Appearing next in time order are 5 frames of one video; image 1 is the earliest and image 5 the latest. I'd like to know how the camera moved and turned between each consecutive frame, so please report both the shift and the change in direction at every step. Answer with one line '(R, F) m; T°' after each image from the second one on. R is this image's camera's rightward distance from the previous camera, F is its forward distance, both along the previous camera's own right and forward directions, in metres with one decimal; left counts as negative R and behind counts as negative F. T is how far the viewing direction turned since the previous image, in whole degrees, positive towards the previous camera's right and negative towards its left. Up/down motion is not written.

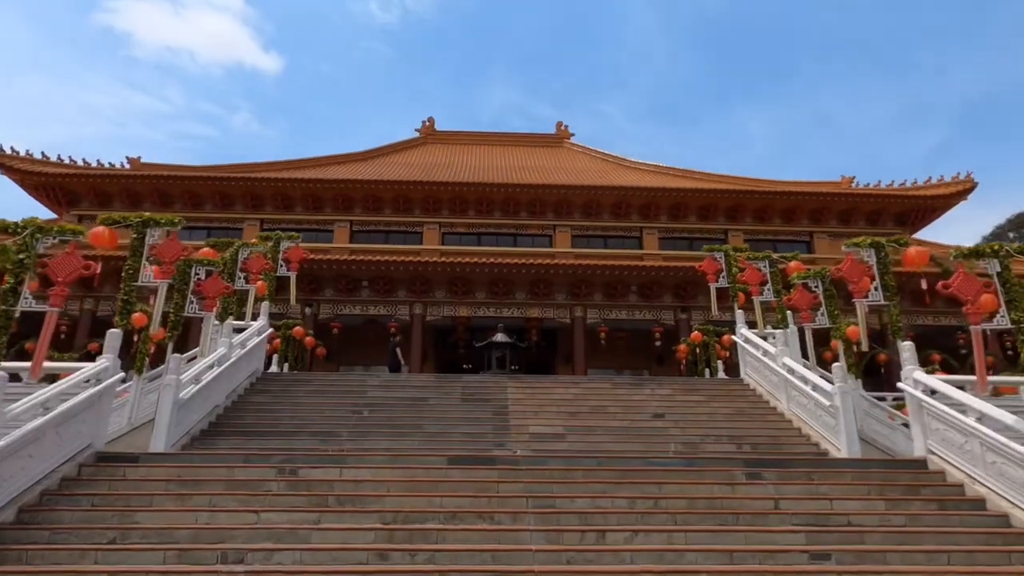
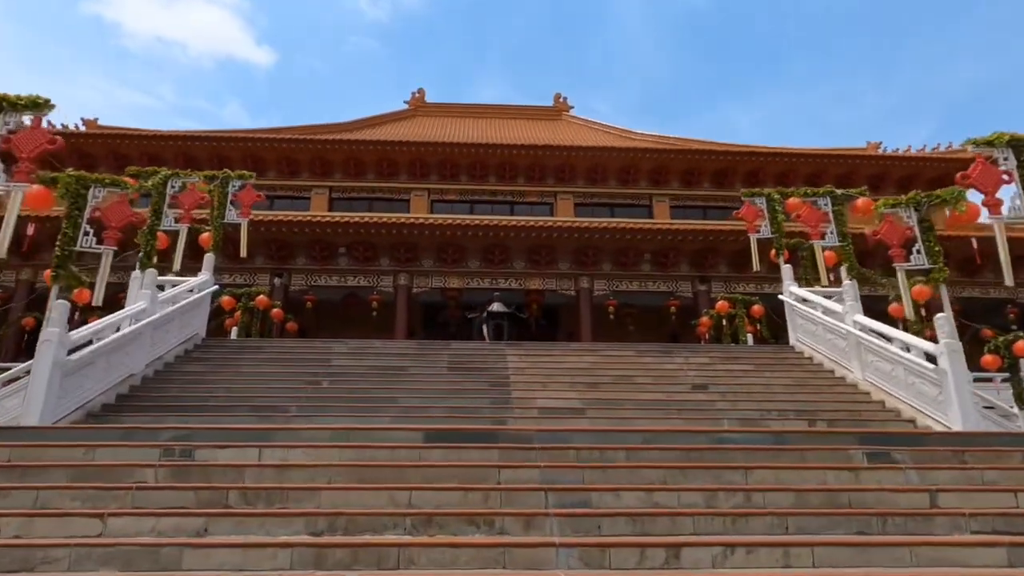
(-0.1, +2.2) m; +1°
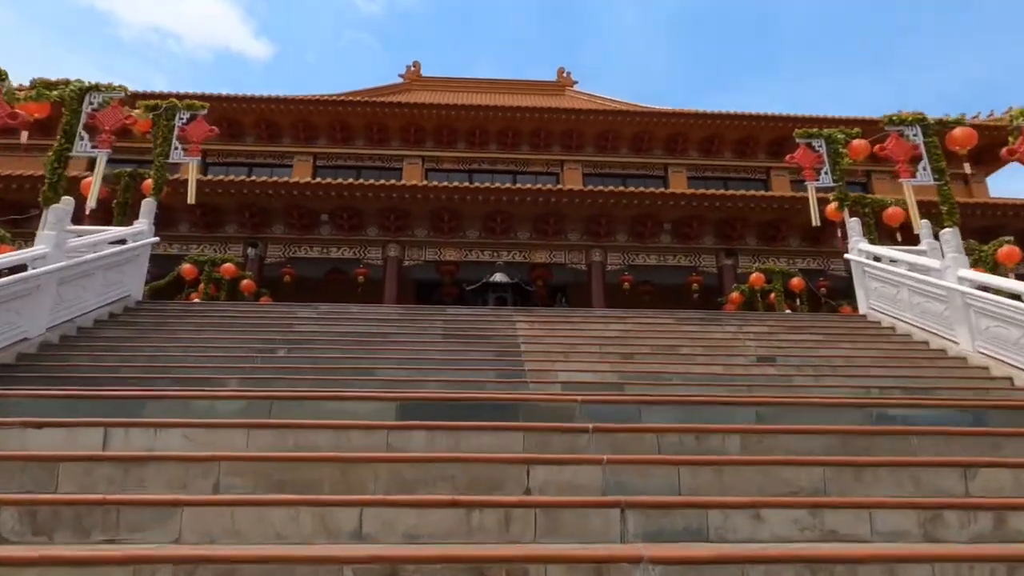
(-0.1, +1.8) m; 0°
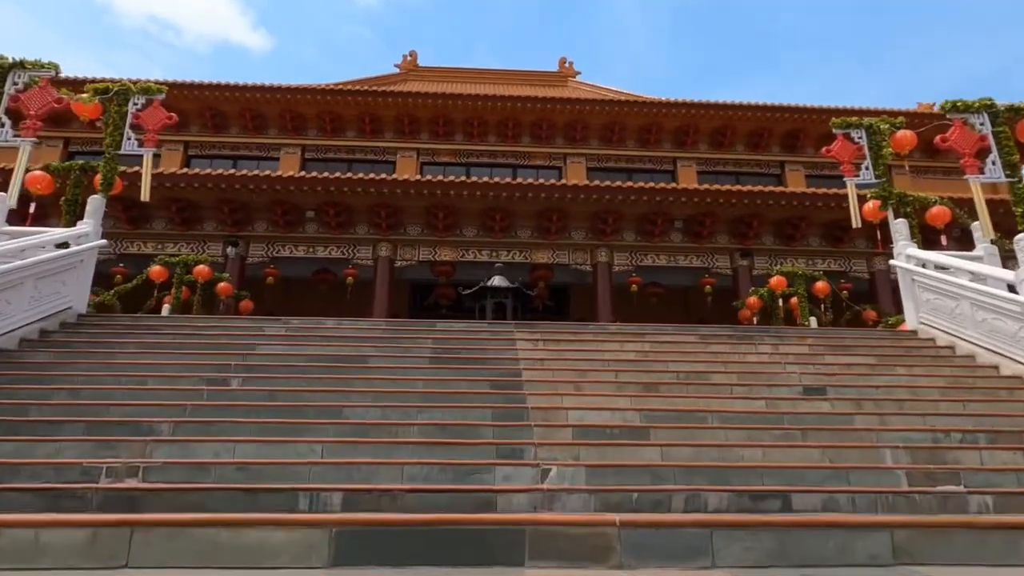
(0.0, +1.0) m; 0°
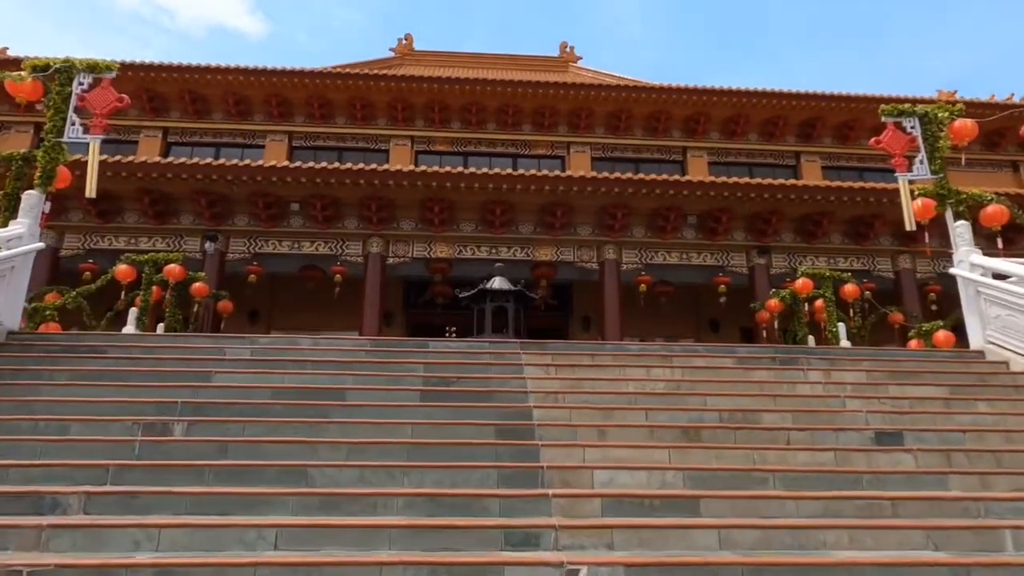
(-0.1, +0.9) m; 0°
